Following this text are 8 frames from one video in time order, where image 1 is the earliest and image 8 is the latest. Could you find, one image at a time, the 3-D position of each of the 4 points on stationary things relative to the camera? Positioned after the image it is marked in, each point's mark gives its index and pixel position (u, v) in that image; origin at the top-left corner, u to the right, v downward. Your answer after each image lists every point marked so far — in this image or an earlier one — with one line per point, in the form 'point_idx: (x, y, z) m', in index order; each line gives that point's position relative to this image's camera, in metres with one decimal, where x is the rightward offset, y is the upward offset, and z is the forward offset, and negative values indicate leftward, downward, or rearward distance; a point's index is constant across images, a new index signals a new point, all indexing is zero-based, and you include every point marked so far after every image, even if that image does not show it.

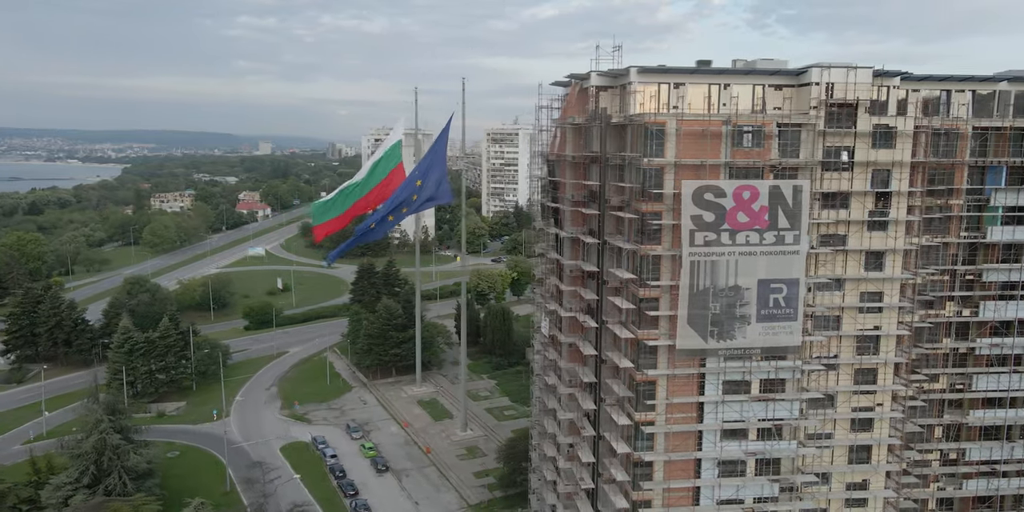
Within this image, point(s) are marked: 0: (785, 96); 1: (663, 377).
0: (+6.8, +4.1, +18.3) m
1: (+3.8, -3.1, +18.3) m
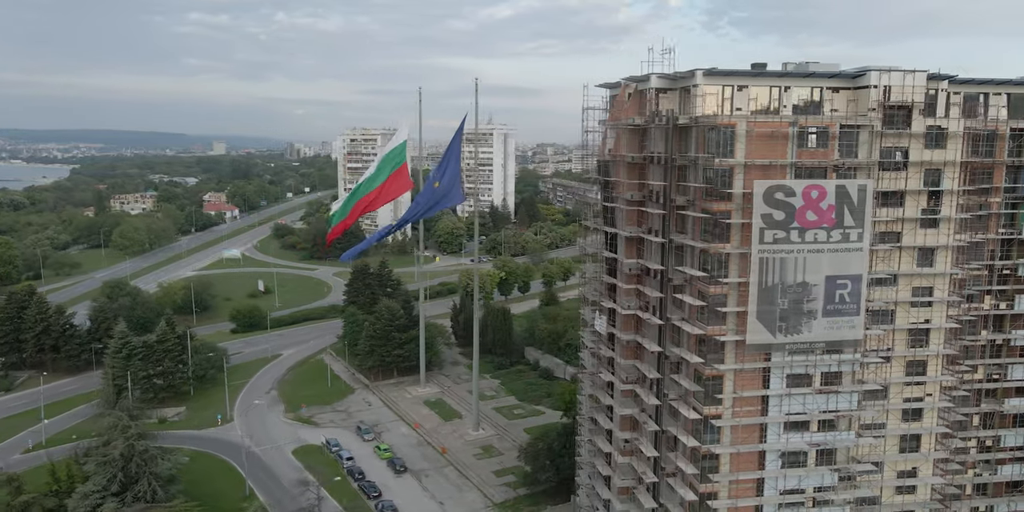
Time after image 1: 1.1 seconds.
0: (+8.6, +4.2, +19.0) m
1: (+5.7, -3.0, +18.7) m
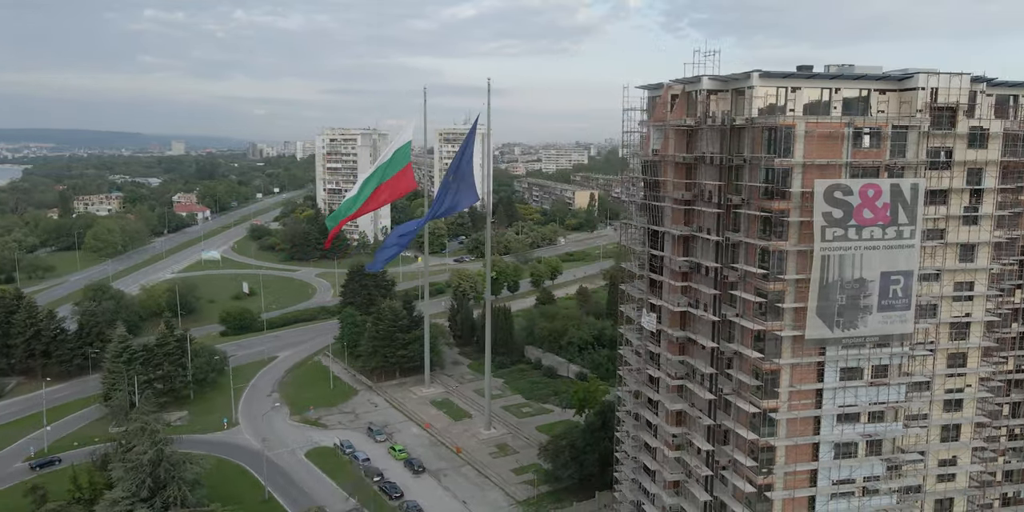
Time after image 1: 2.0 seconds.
0: (+10.2, +4.3, +19.6) m
1: (+7.4, -2.9, +19.2) m
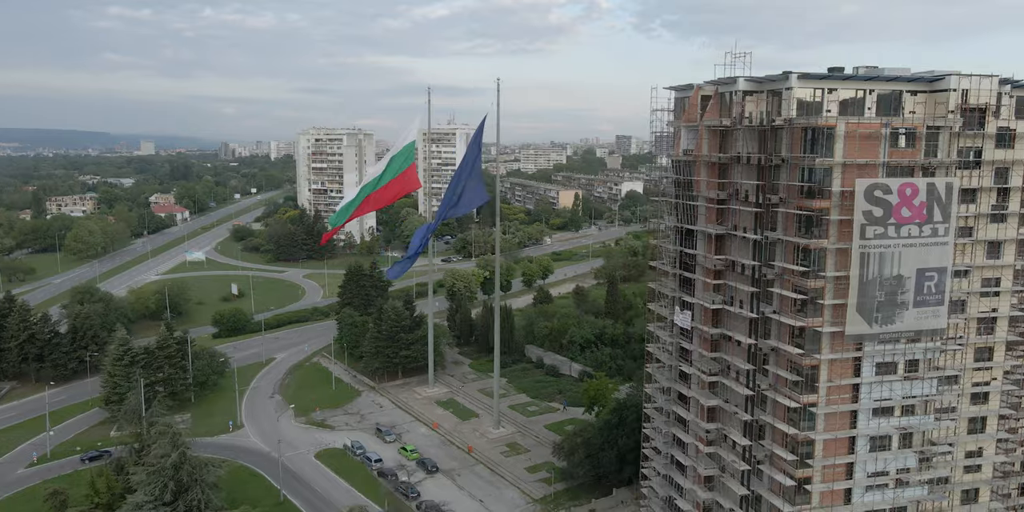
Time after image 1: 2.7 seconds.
0: (+11.4, +4.3, +20.1) m
1: (+8.6, -2.9, +19.7) m
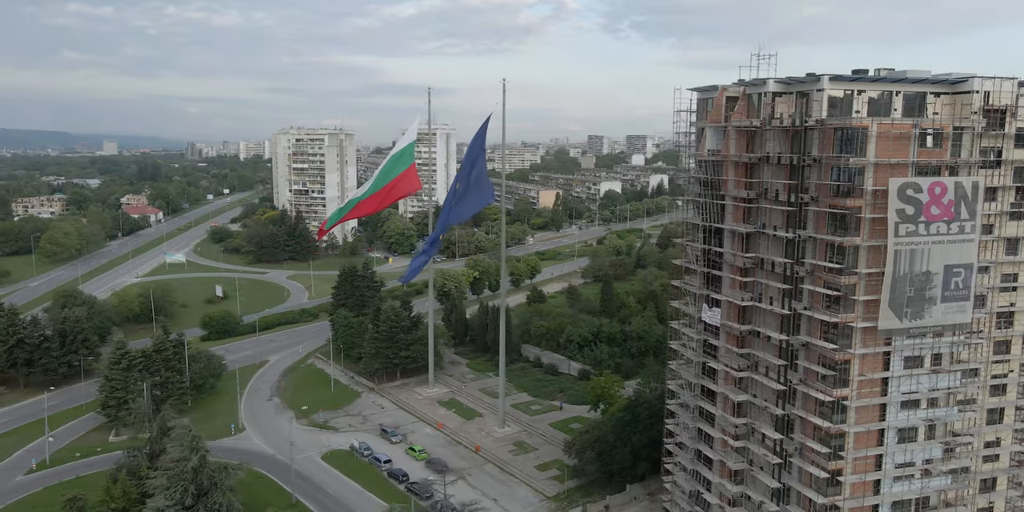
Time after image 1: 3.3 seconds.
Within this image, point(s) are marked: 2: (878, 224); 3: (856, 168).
0: (+12.4, +4.4, +20.7) m
1: (+9.7, -2.8, +20.2) m
2: (+9.9, +0.9, +19.6) m
3: (+9.3, +2.4, +19.4) m
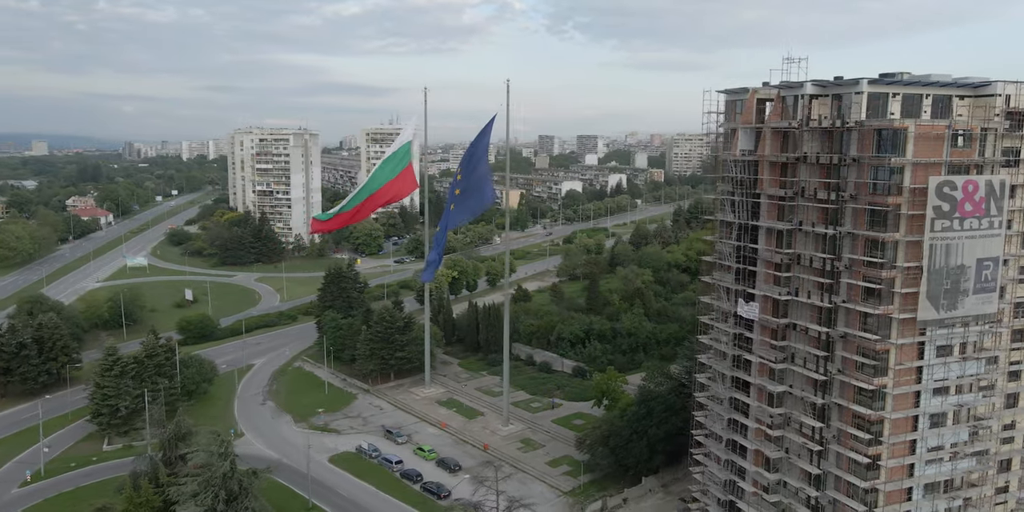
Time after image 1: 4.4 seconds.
0: (+13.9, +4.6, +21.9) m
1: (+11.3, -2.6, +21.2) m
2: (+11.6, +1.0, +20.7) m
3: (+10.9, +2.5, +20.4) m
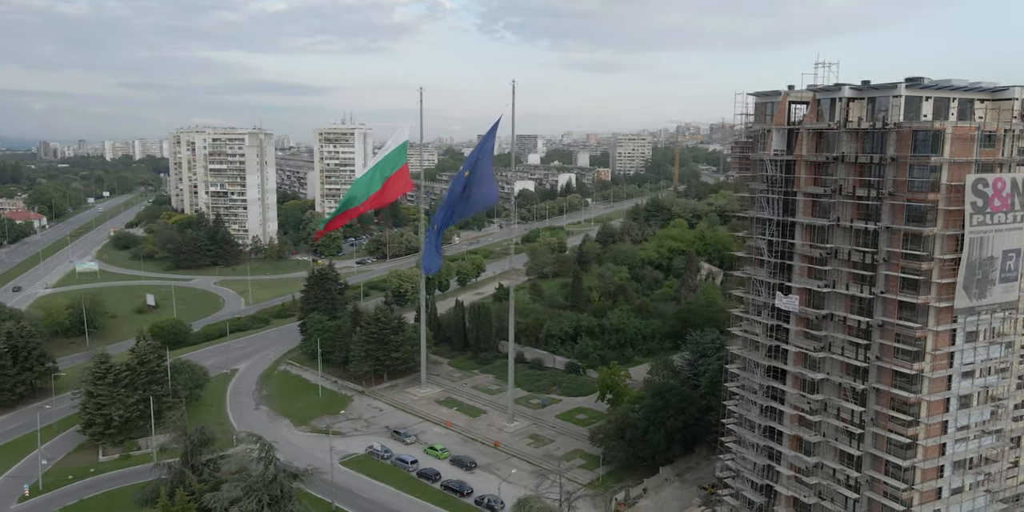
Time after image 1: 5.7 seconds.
0: (+15.7, +4.9, +23.7) m
1: (+13.3, -2.4, +22.7) m
2: (+13.5, +1.3, +22.2) m
3: (+12.9, +2.7, +21.9) m
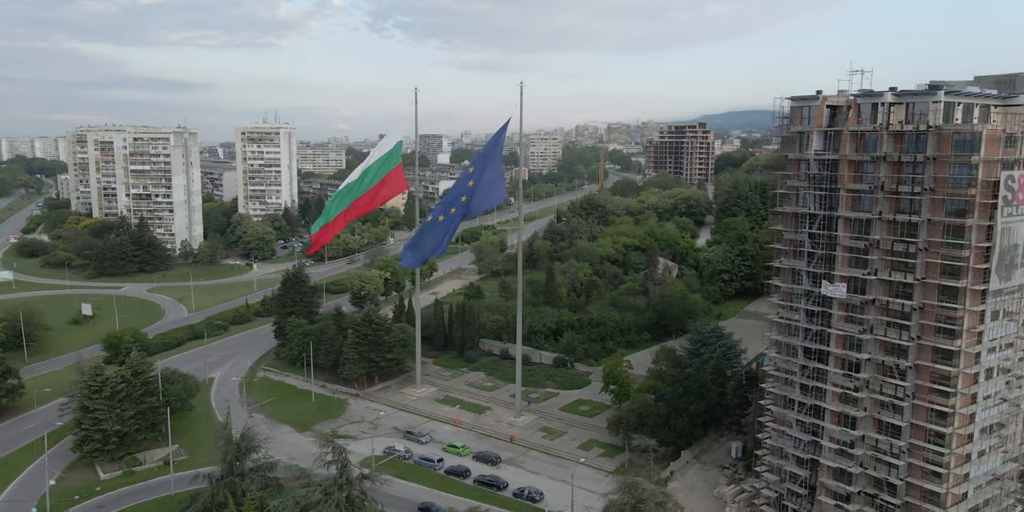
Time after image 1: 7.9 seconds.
0: (+18.3, +5.3, +26.8) m
1: (+16.2, -2.0, +25.6) m
2: (+16.4, +1.7, +25.1) m
3: (+15.8, +3.1, +24.7) m
